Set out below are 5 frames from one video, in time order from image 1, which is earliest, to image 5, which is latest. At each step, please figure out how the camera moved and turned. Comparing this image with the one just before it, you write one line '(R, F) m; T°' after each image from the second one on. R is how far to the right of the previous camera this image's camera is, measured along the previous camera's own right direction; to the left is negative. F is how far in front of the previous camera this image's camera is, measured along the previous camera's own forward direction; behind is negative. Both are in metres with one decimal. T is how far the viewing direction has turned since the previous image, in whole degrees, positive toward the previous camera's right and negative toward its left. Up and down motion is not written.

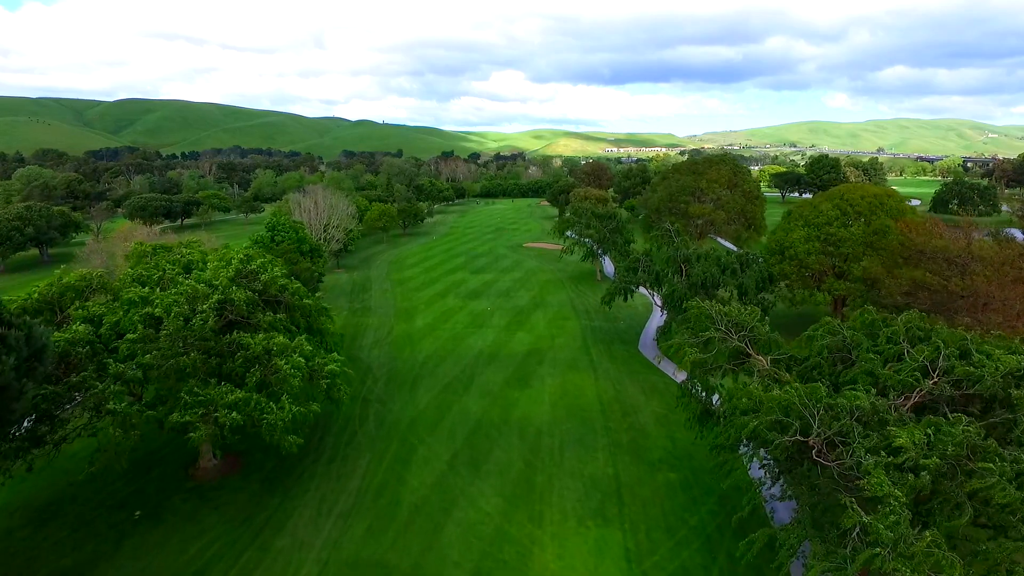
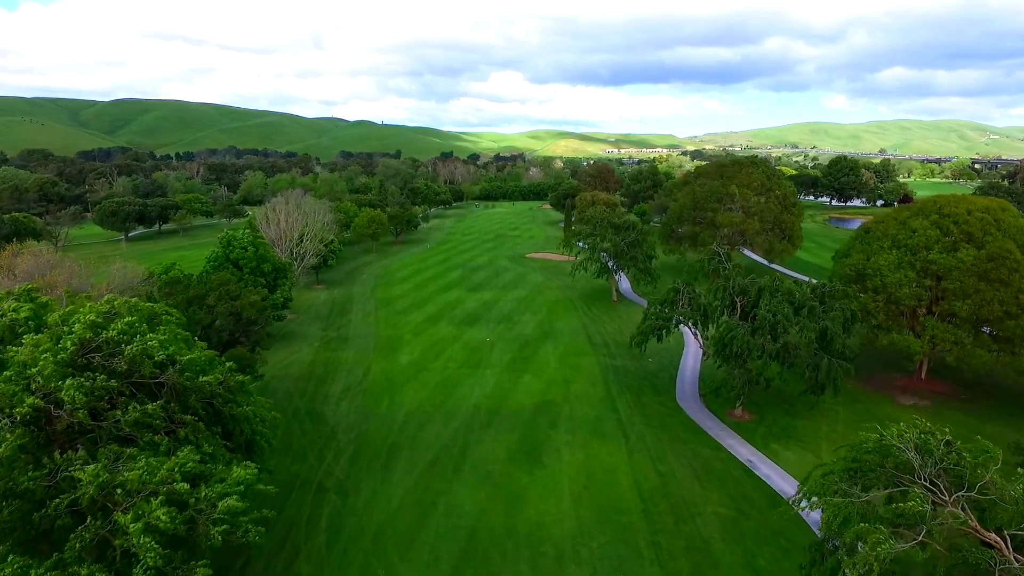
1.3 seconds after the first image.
(-0.3, +8.4) m; 0°
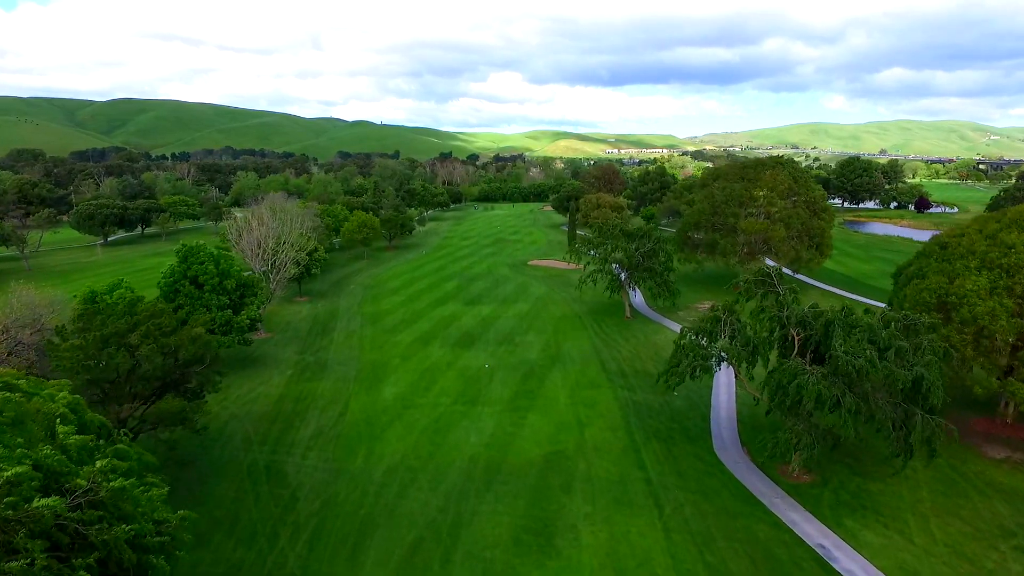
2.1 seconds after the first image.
(-0.2, +5.6) m; 0°
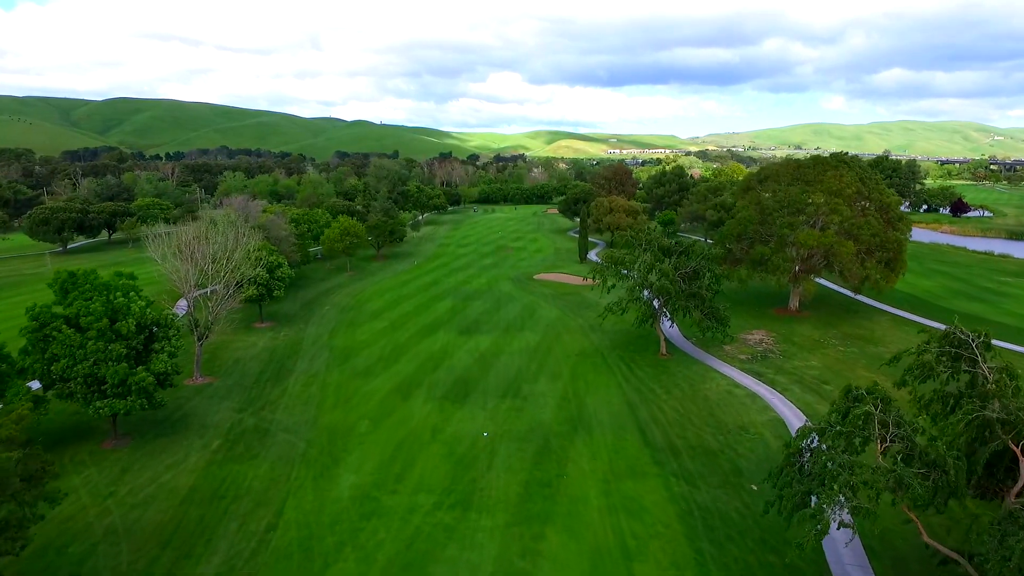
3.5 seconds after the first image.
(-0.3, +10.1) m; 0°
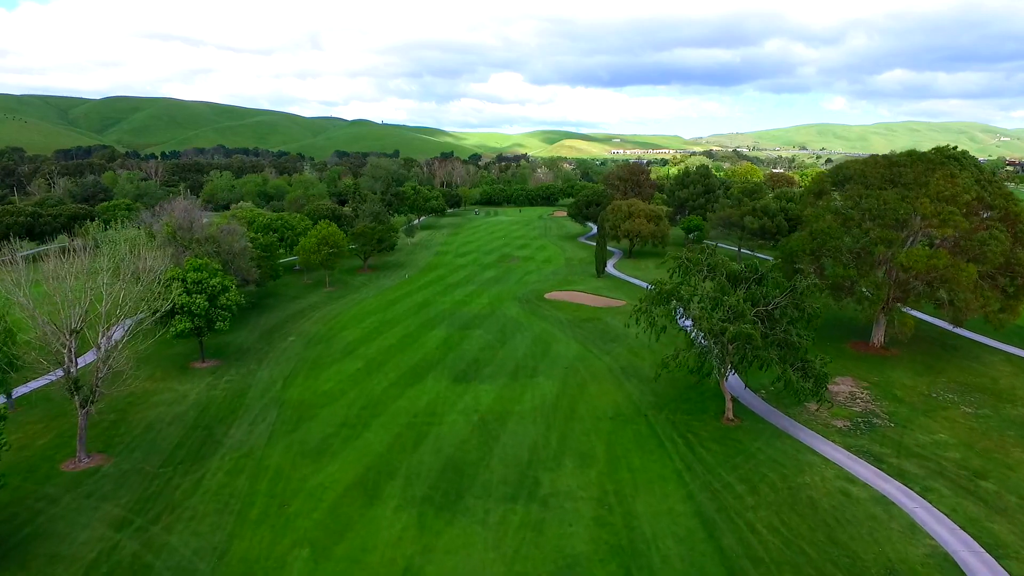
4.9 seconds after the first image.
(-0.5, +10.5) m; 0°
